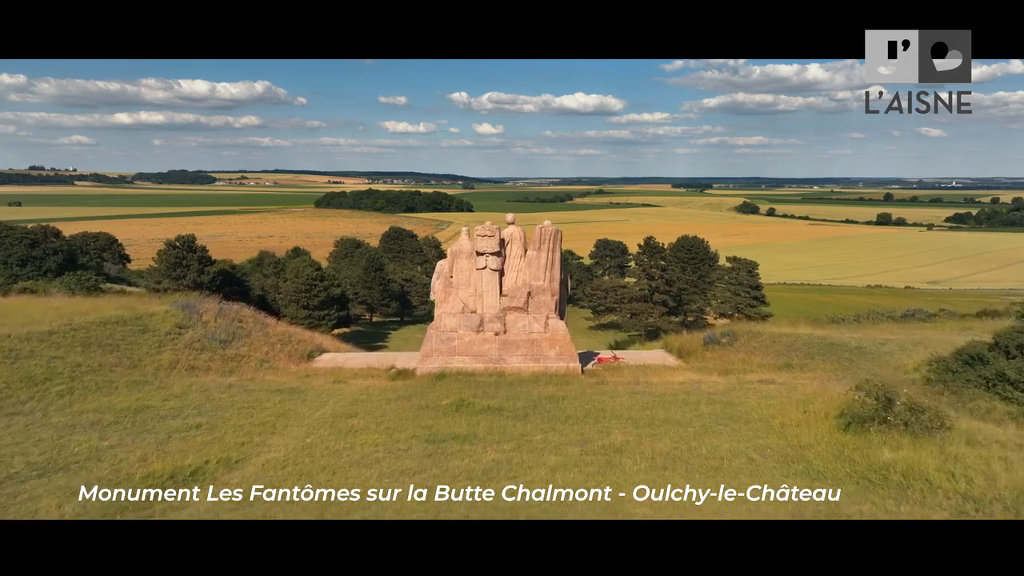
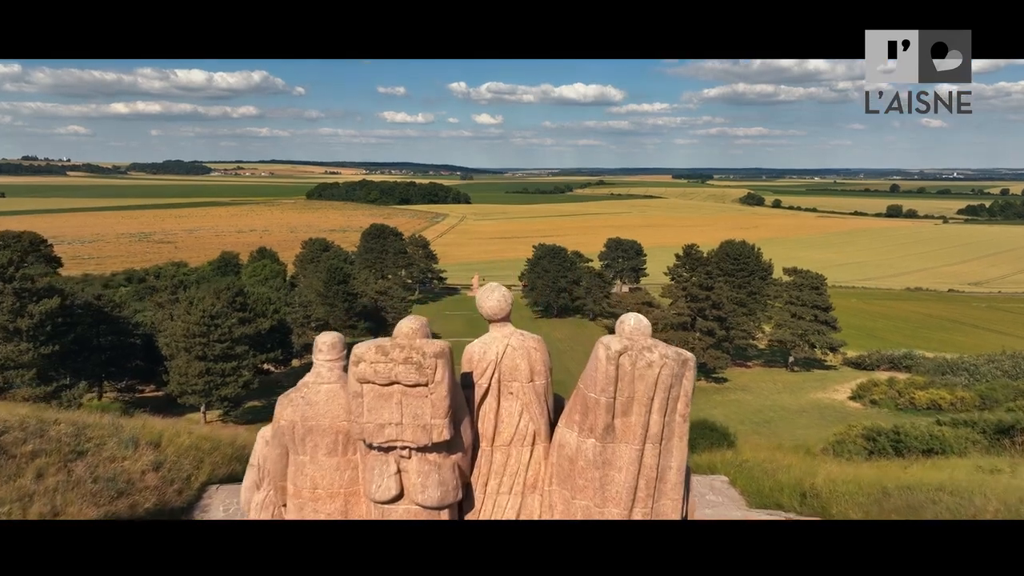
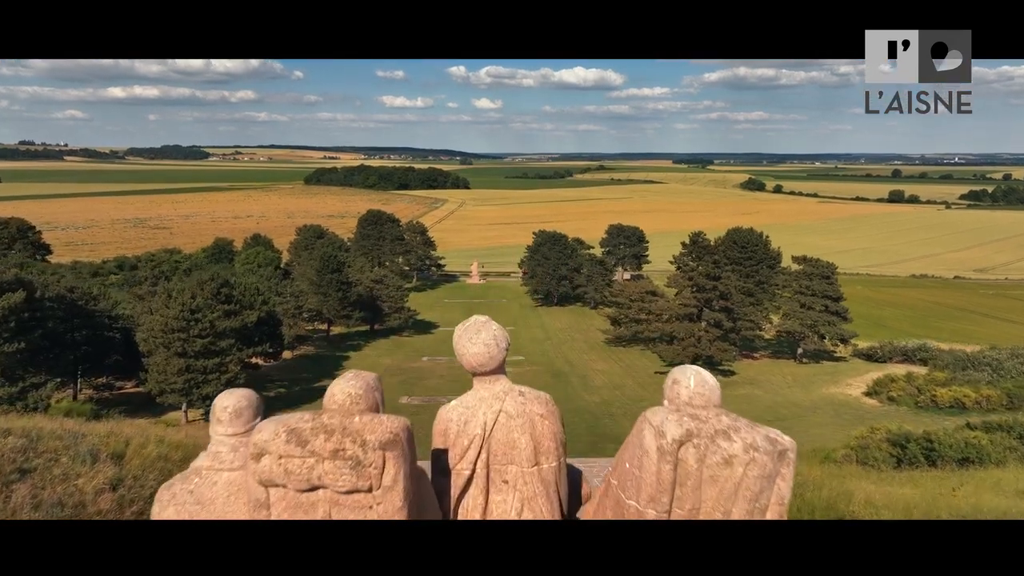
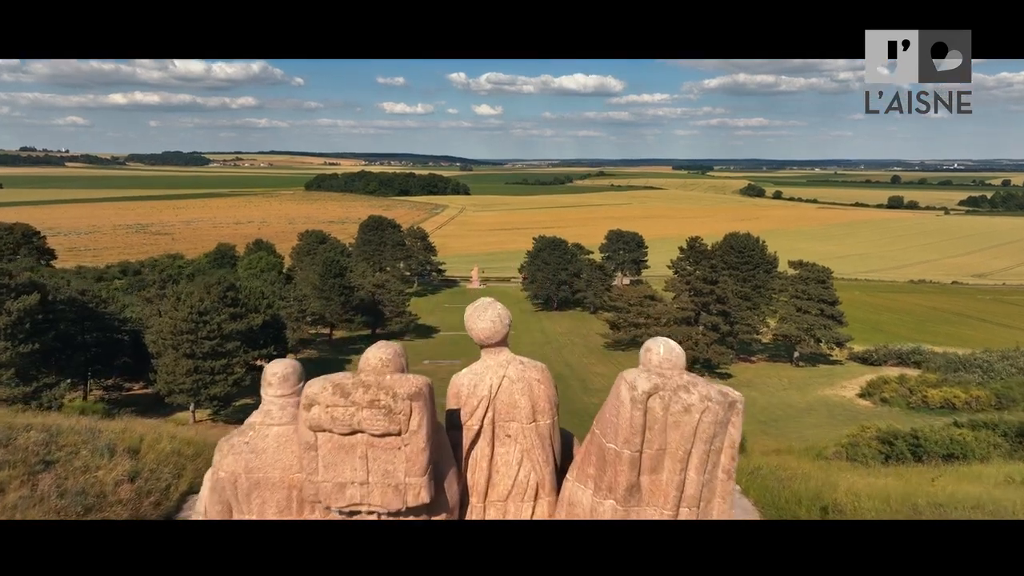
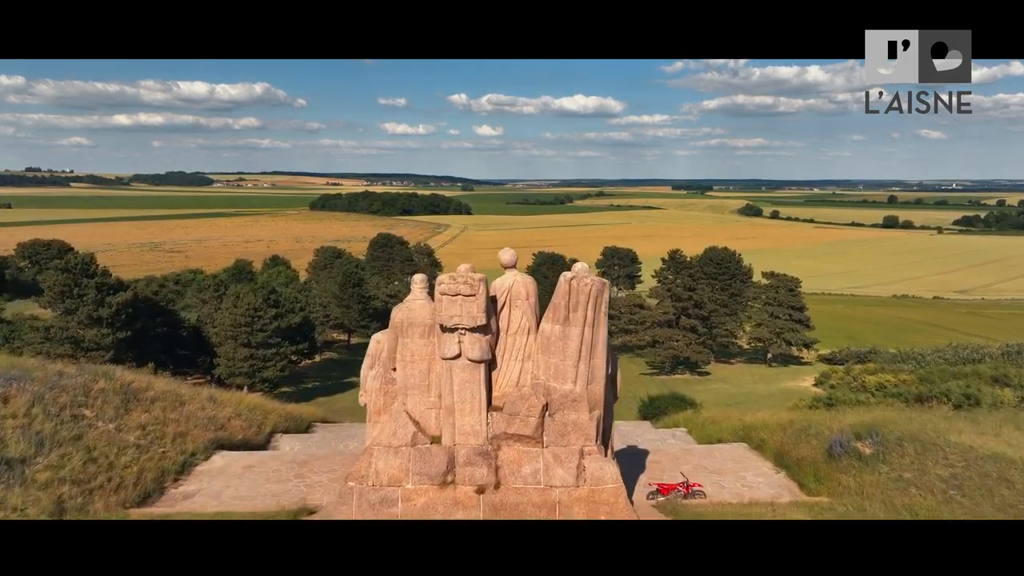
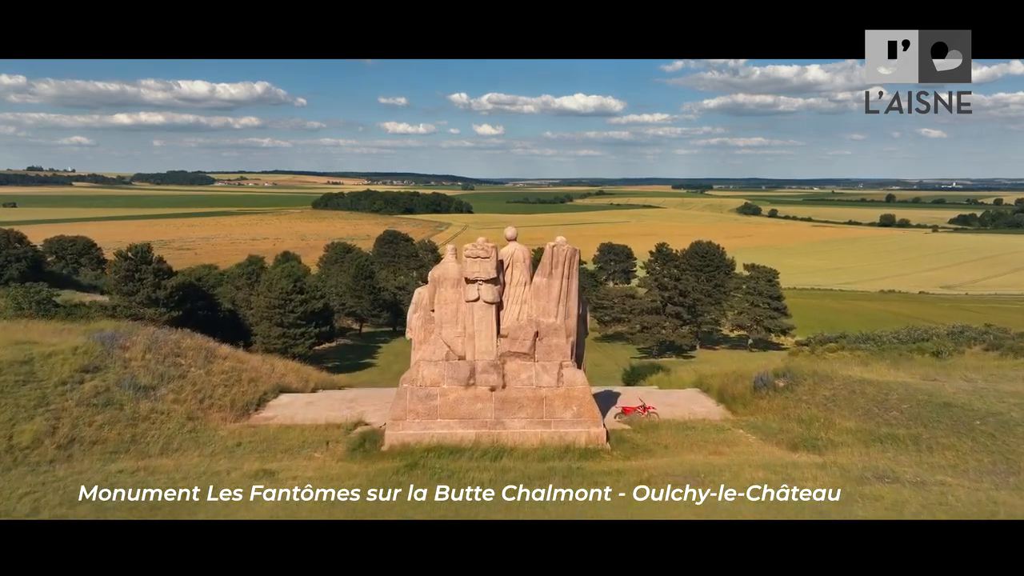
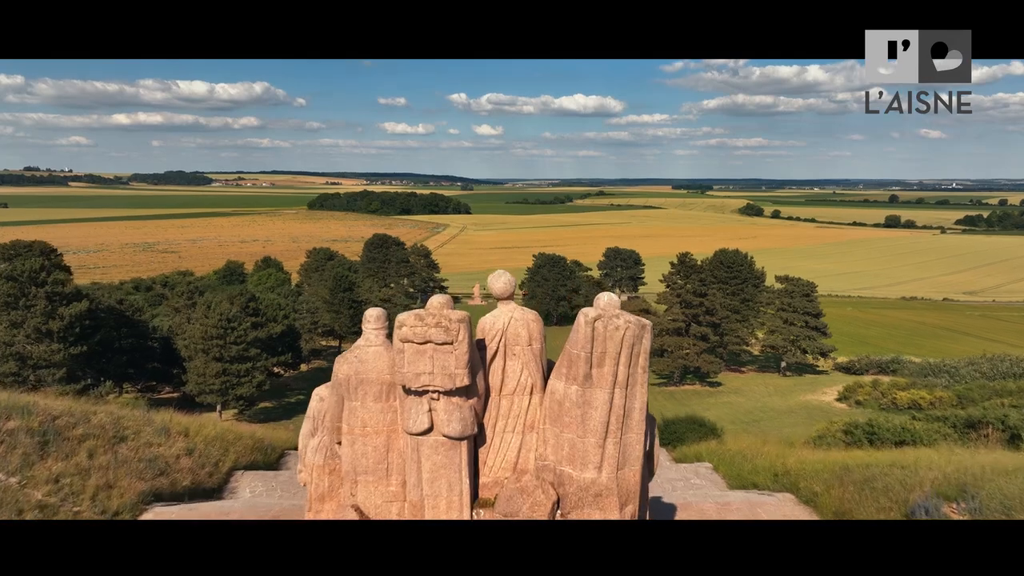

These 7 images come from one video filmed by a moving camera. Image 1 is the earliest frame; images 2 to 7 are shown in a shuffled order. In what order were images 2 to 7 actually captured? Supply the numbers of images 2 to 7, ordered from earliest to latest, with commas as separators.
6, 5, 7, 2, 4, 3
